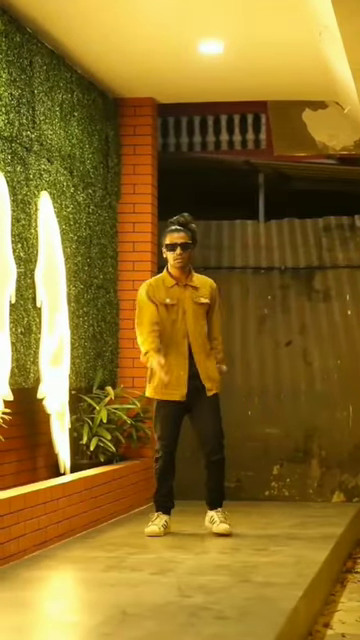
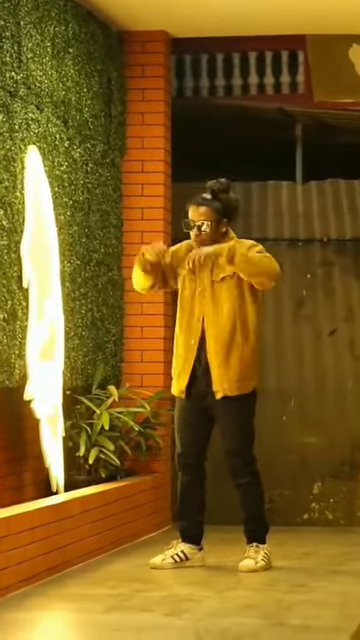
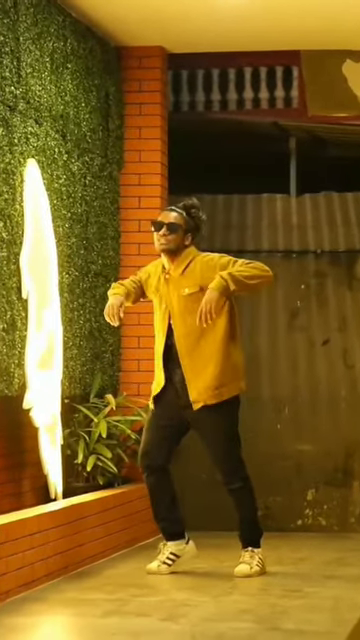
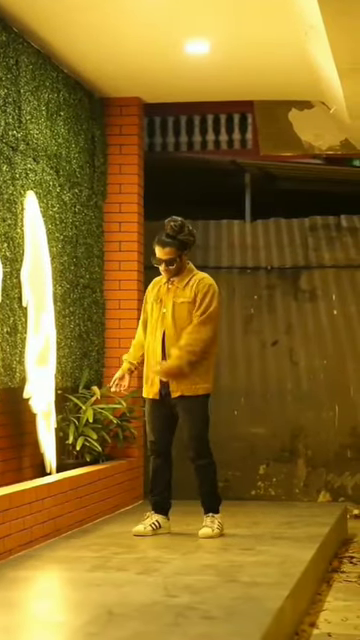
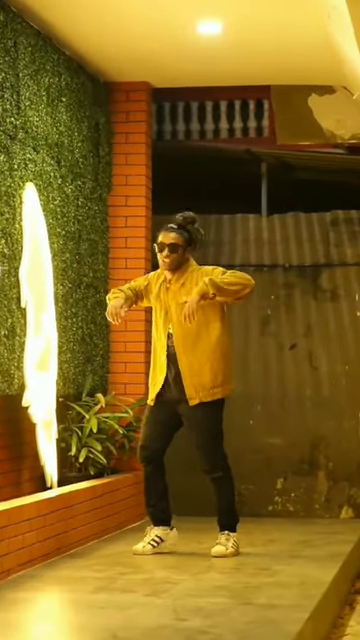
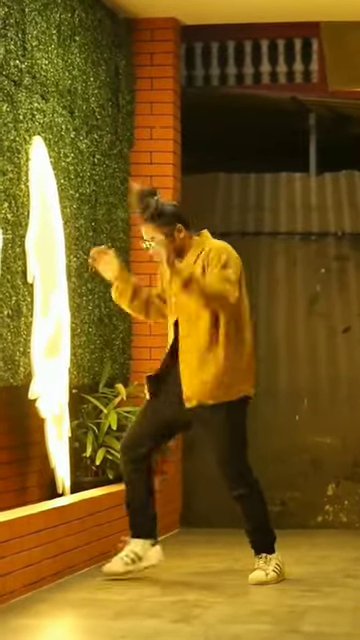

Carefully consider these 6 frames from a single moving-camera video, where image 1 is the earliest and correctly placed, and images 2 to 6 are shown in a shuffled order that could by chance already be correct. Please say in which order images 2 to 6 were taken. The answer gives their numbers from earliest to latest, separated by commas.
4, 5, 3, 2, 6
